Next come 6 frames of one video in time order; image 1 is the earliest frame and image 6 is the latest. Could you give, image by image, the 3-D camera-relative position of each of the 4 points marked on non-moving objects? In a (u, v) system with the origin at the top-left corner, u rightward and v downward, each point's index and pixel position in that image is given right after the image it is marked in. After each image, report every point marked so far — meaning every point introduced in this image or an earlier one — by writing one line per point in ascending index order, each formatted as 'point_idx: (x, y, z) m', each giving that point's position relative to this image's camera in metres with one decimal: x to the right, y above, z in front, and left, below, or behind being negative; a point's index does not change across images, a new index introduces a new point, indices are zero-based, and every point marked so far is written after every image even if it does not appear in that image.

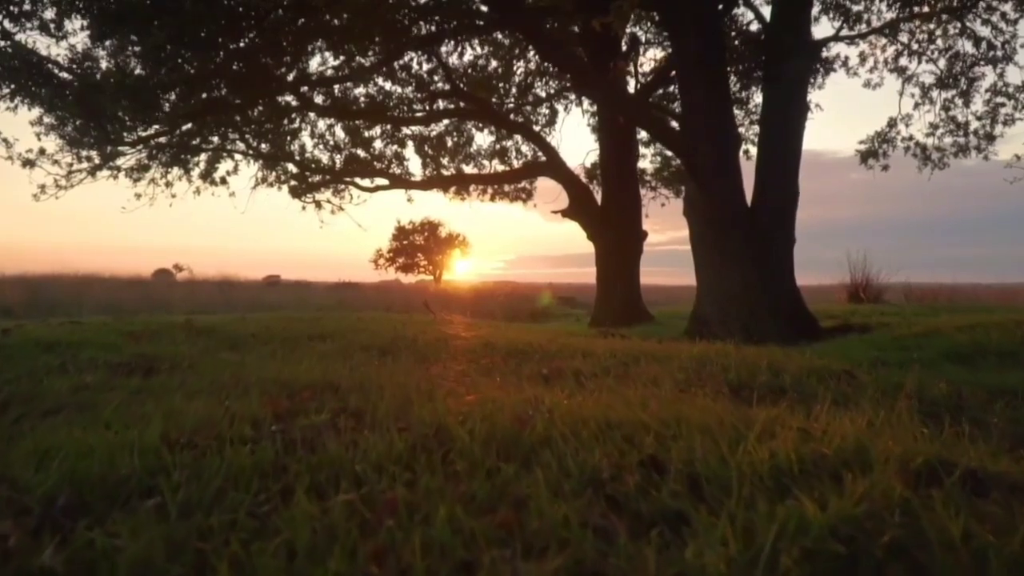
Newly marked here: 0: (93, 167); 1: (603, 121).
0: (-7.9, +2.3, +18.6) m
1: (+1.6, +3.0, +17.4) m
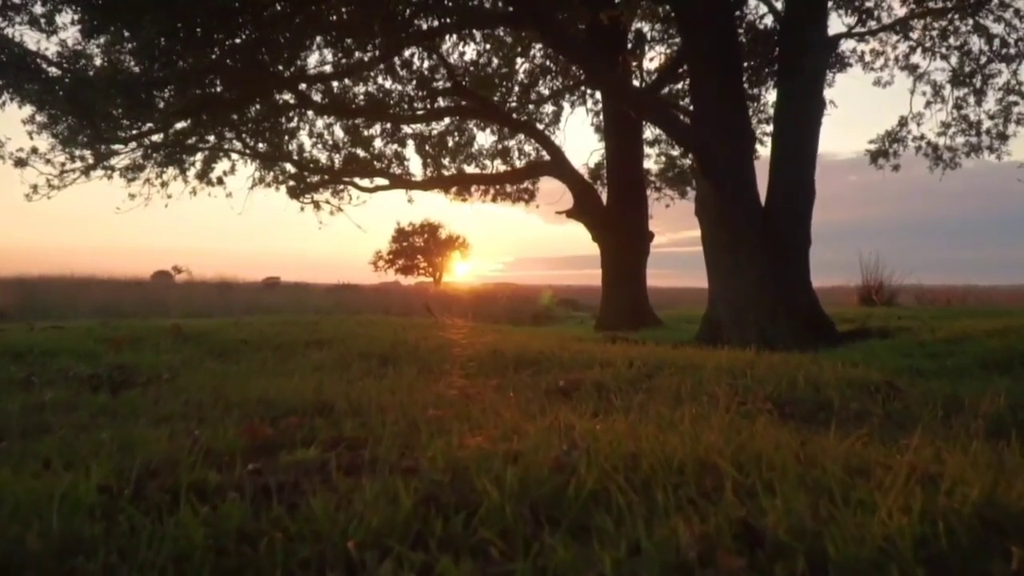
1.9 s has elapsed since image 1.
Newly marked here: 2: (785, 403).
0: (-7.8, +2.2, +18.0) m
1: (+1.7, +3.0, +16.8) m
2: (+1.3, -0.6, +4.7) m
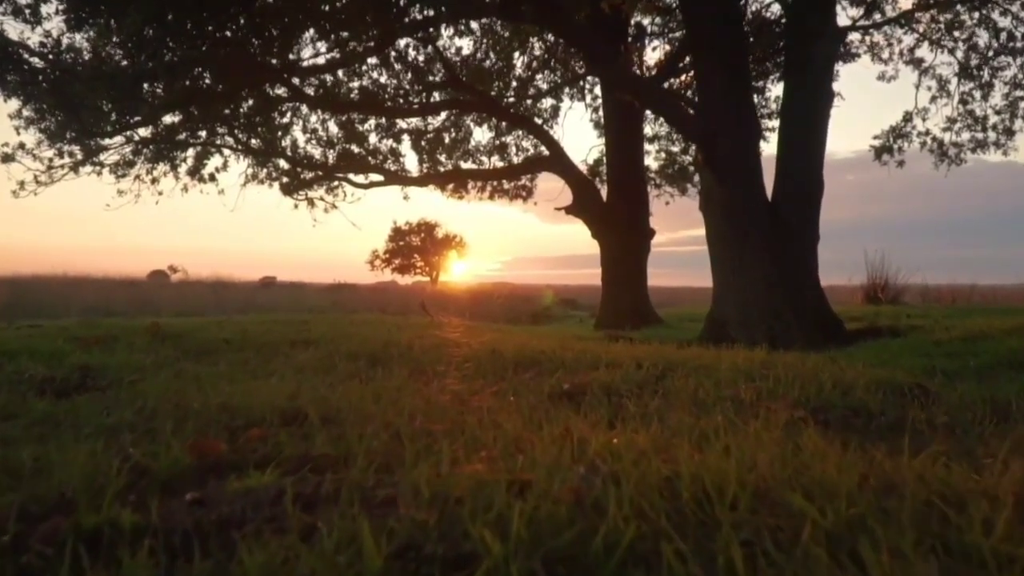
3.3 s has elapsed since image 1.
0: (-7.8, +2.3, +17.5) m
1: (+1.7, +3.0, +16.3) m
2: (+1.3, -0.5, +4.2) m
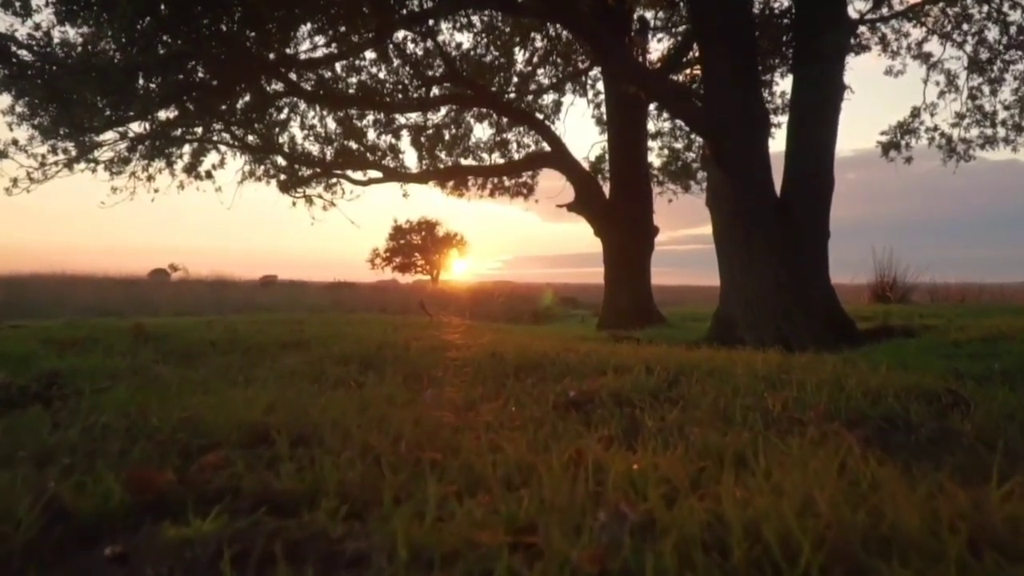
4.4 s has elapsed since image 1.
0: (-7.8, +2.3, +17.1) m
1: (+1.7, +3.0, +15.9) m
2: (+1.3, -0.5, +3.8) m
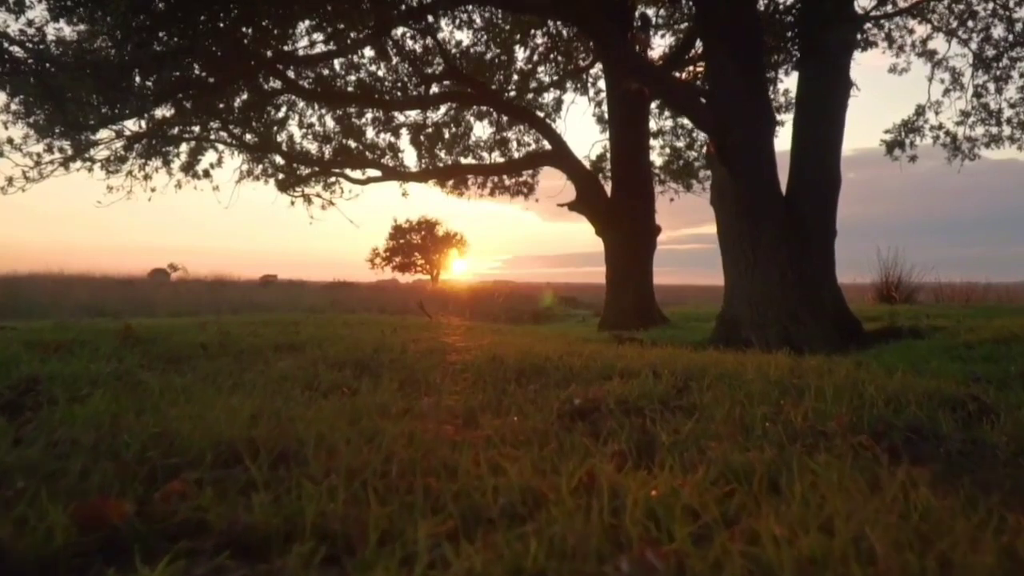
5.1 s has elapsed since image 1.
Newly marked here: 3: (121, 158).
0: (-7.8, +2.3, +16.8) m
1: (+1.7, +3.0, +15.6) m
2: (+1.3, -0.6, +3.6) m
3: (-7.2, +2.4, +17.8) m
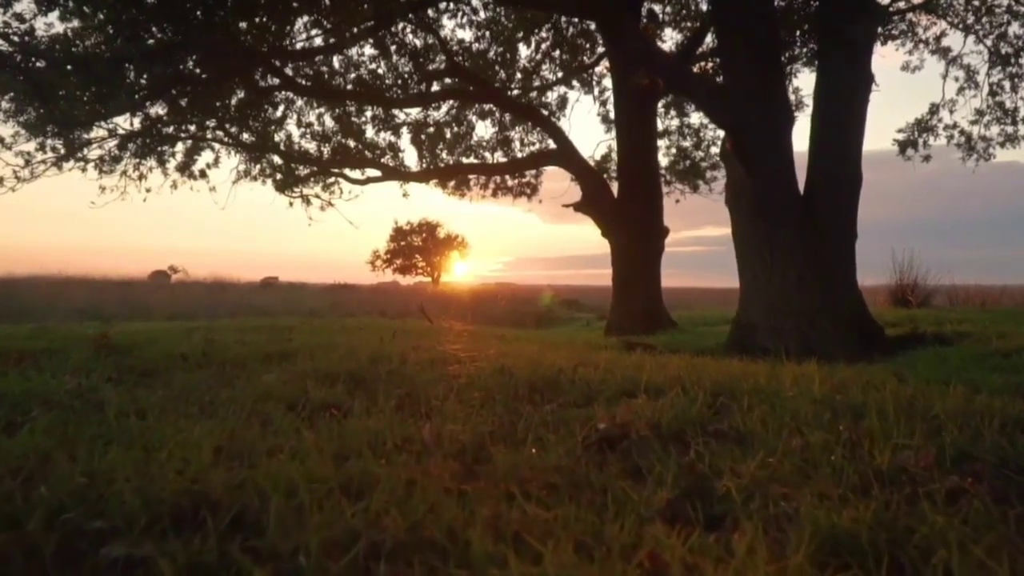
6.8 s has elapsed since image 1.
0: (-7.7, +2.2, +16.2) m
1: (+1.8, +3.0, +15.0) m
2: (+1.4, -0.6, +2.9) m
3: (-7.1, +2.3, +17.2) m
